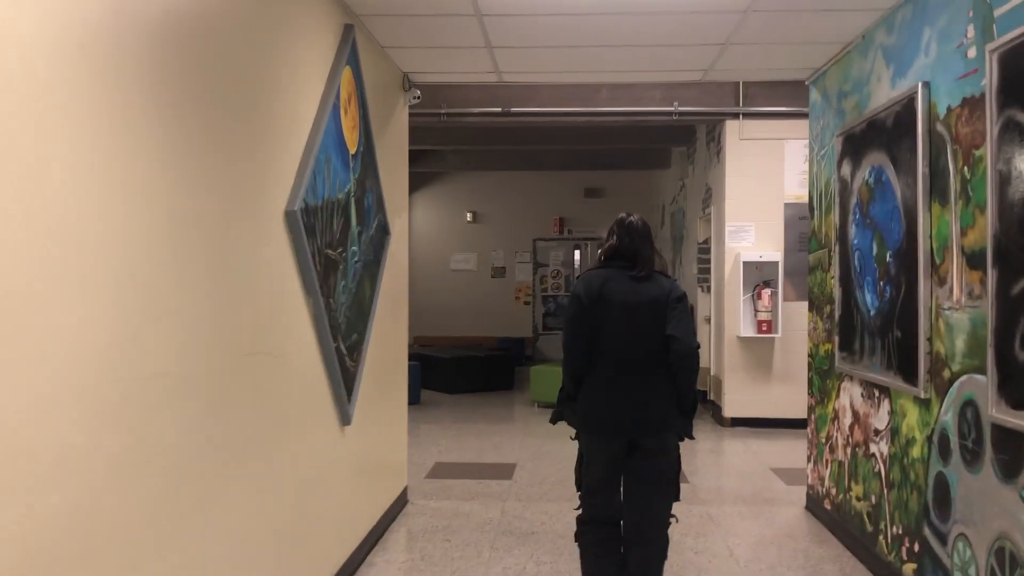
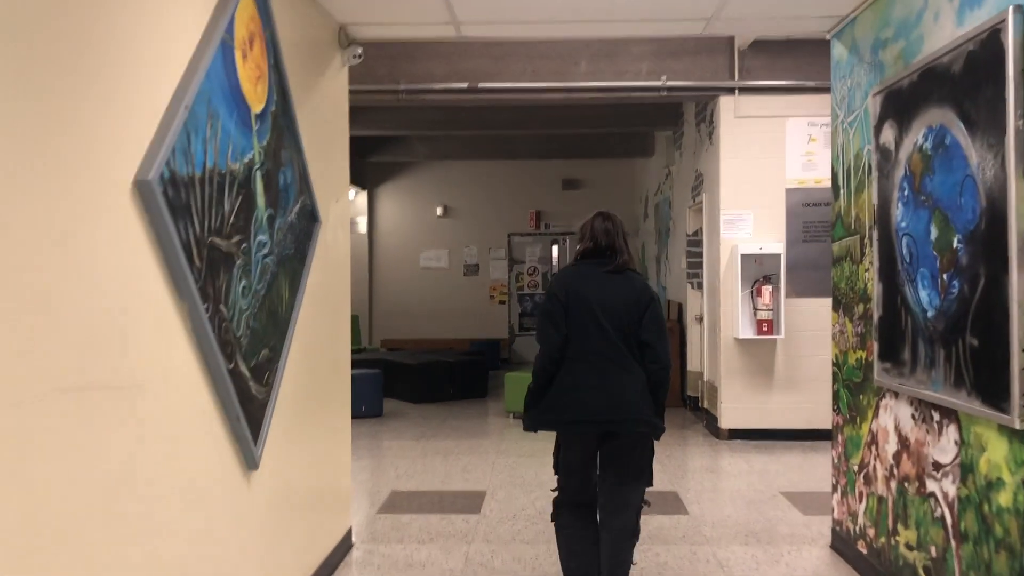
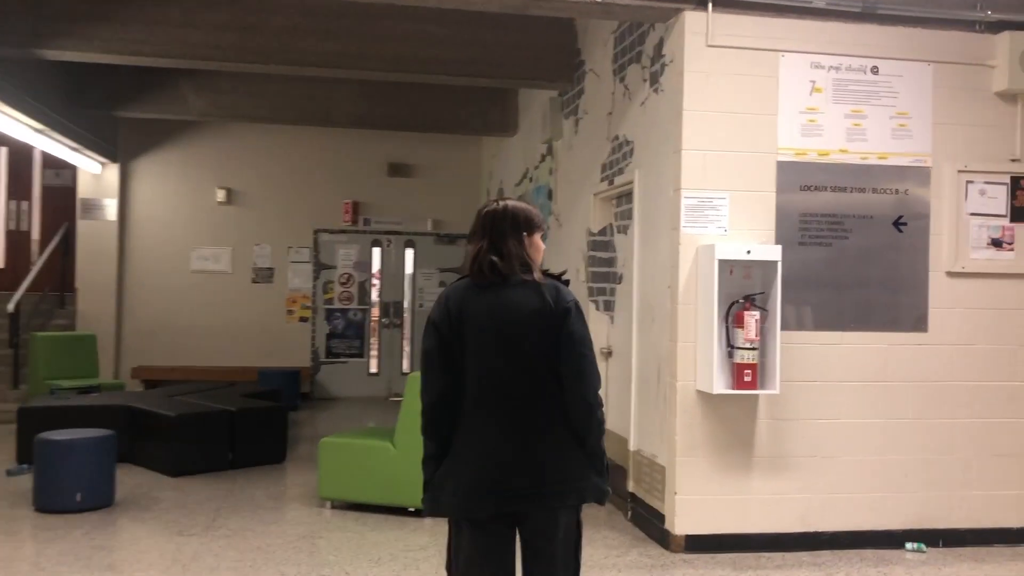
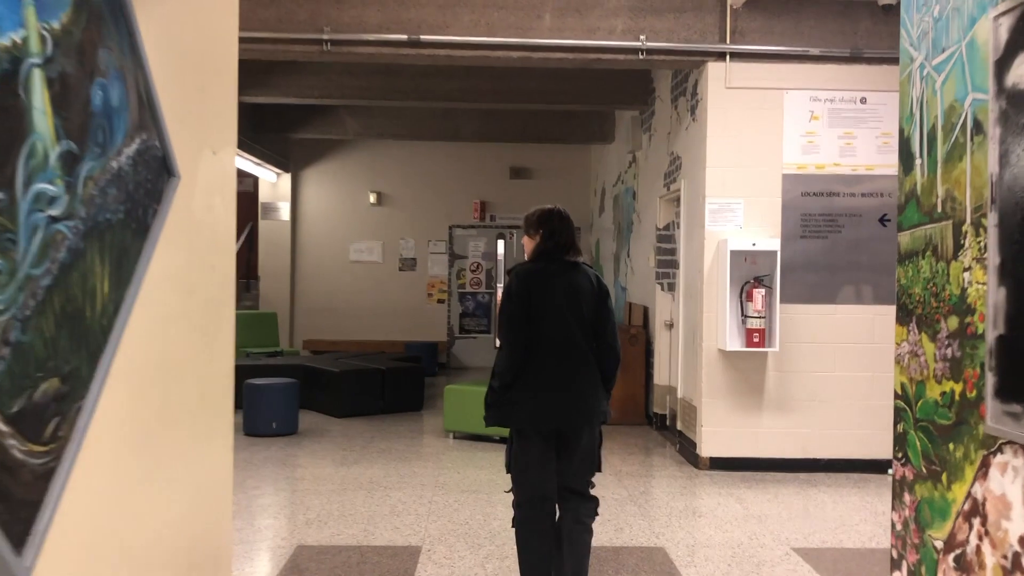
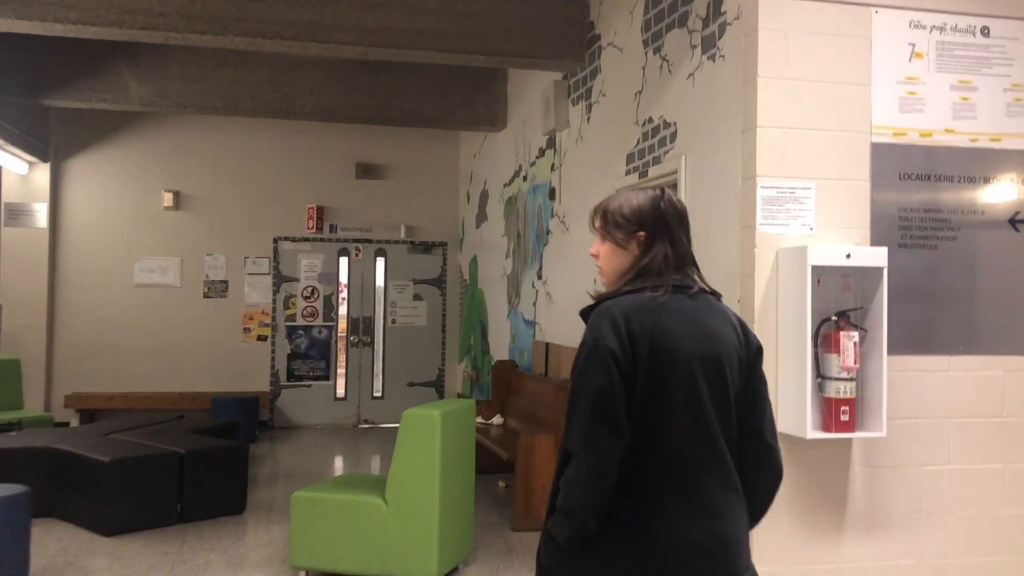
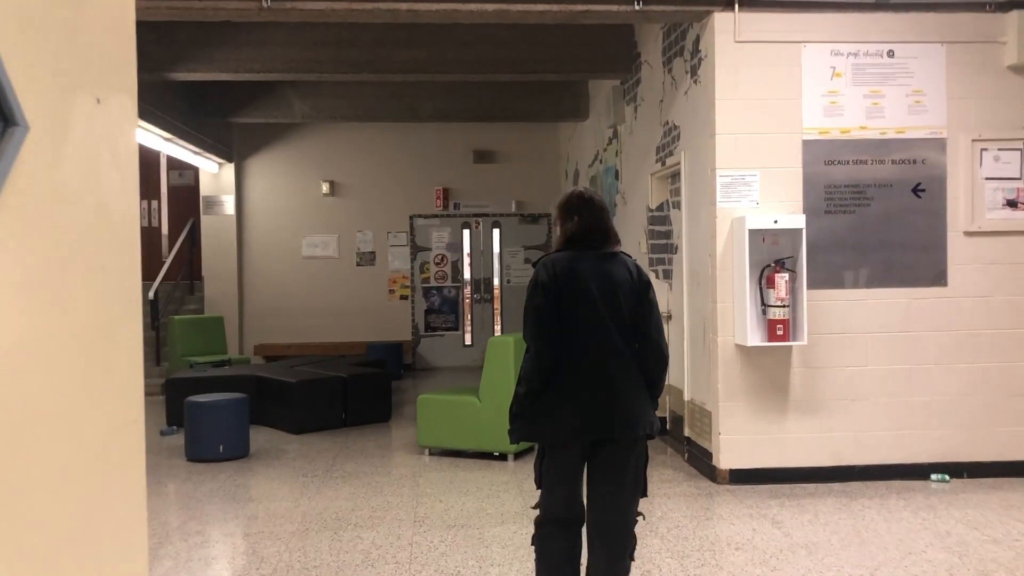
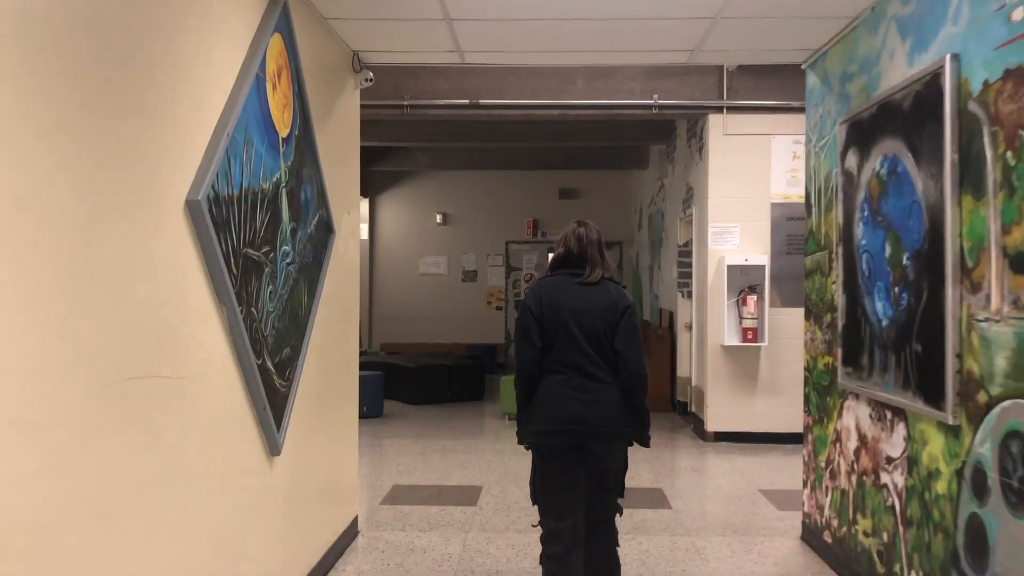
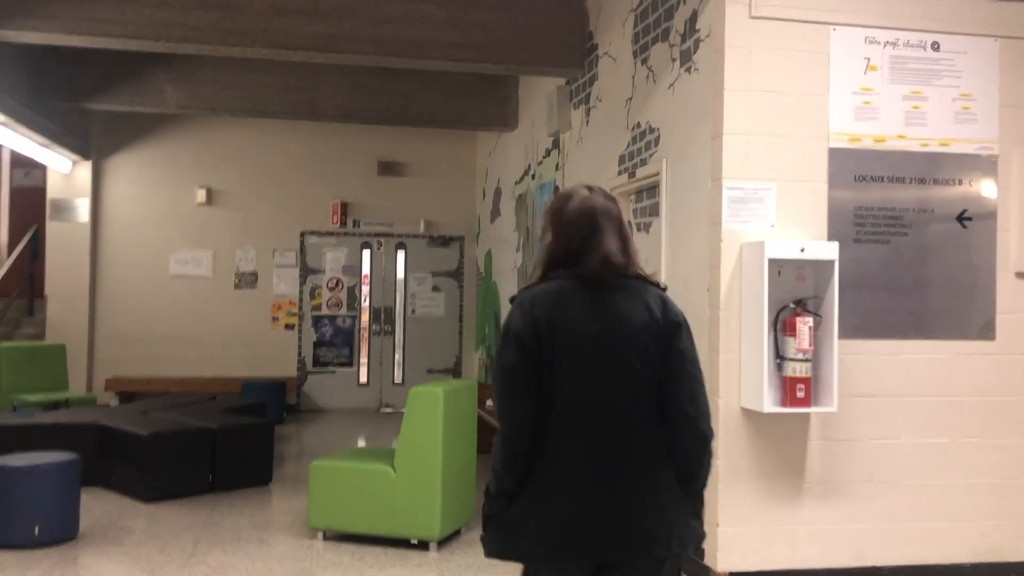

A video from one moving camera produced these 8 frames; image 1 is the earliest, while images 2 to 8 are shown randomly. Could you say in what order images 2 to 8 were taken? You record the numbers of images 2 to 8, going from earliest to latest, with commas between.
7, 2, 4, 6, 3, 8, 5
